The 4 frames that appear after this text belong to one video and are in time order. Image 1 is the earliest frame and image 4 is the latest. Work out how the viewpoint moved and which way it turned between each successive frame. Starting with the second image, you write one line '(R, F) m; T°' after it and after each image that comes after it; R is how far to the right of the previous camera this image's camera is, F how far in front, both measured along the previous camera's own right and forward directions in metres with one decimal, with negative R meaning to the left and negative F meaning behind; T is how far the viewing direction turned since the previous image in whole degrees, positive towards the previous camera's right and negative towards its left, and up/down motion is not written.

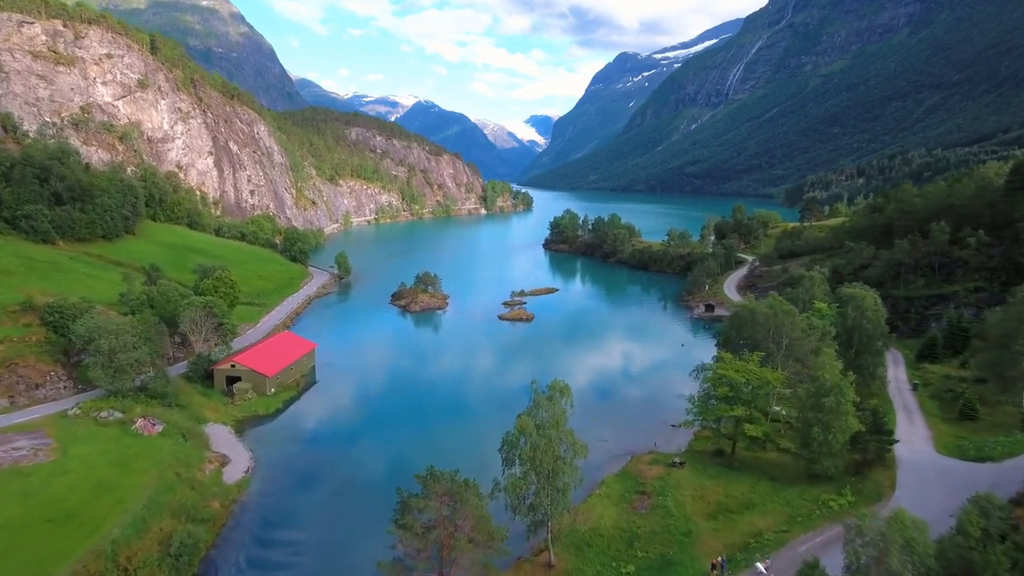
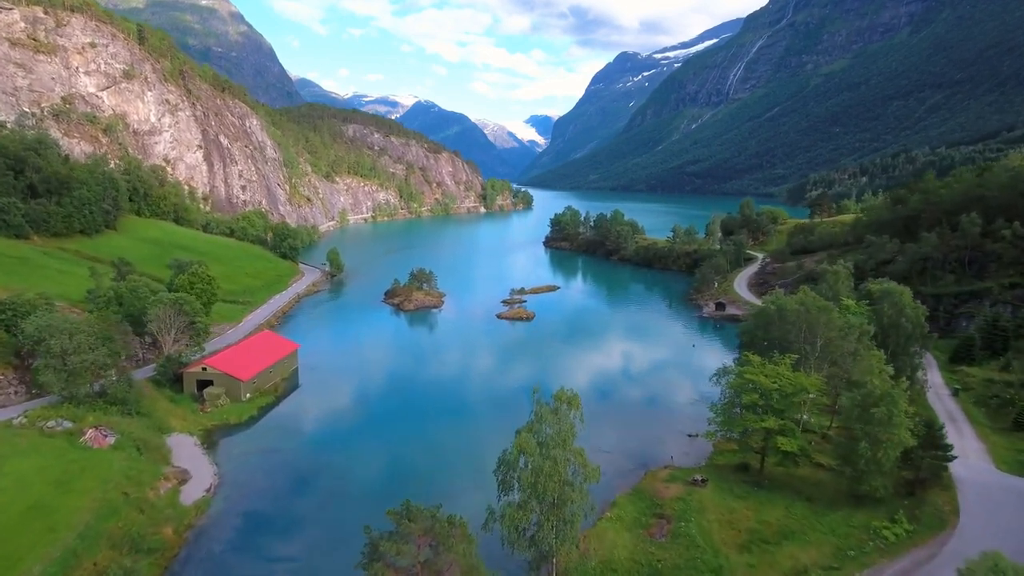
(+0.1, +4.3) m; 0°
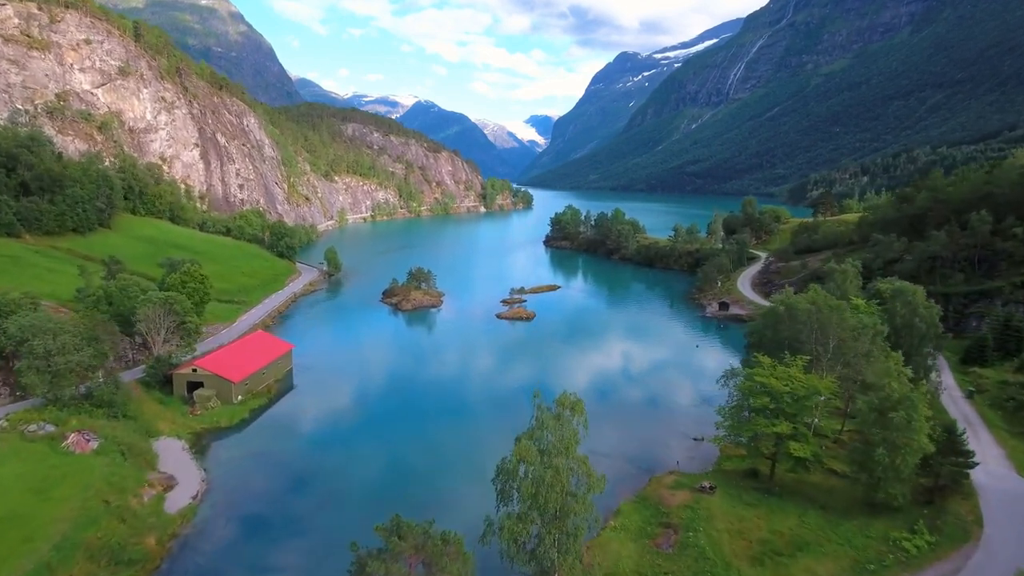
(0.0, +1.3) m; 0°
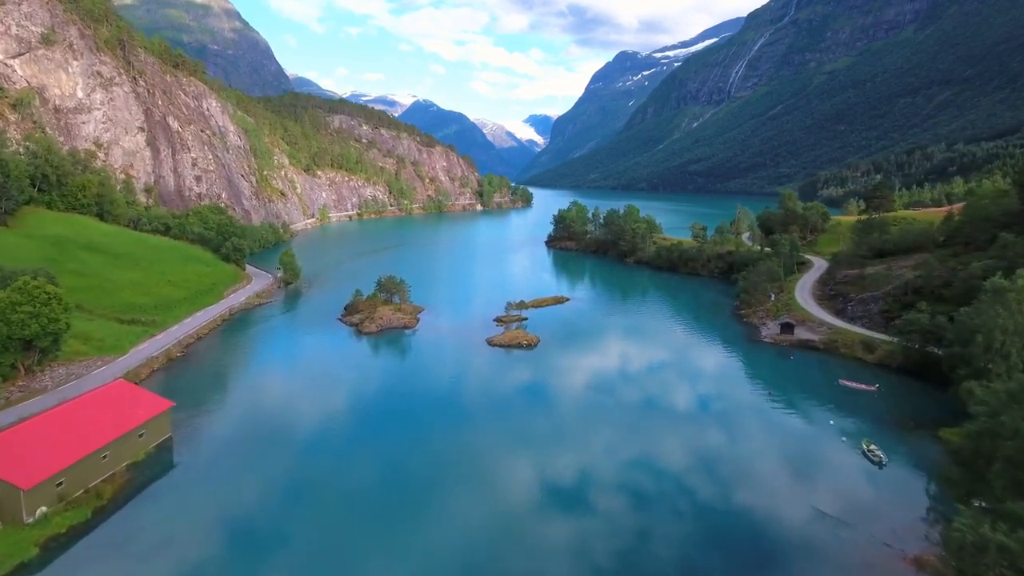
(+0.2, +17.7) m; 0°
